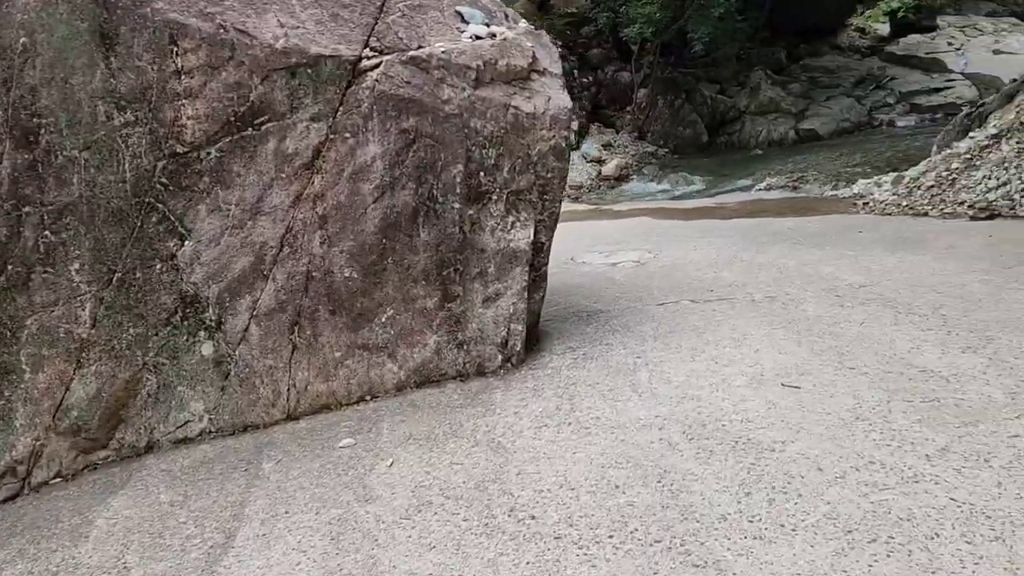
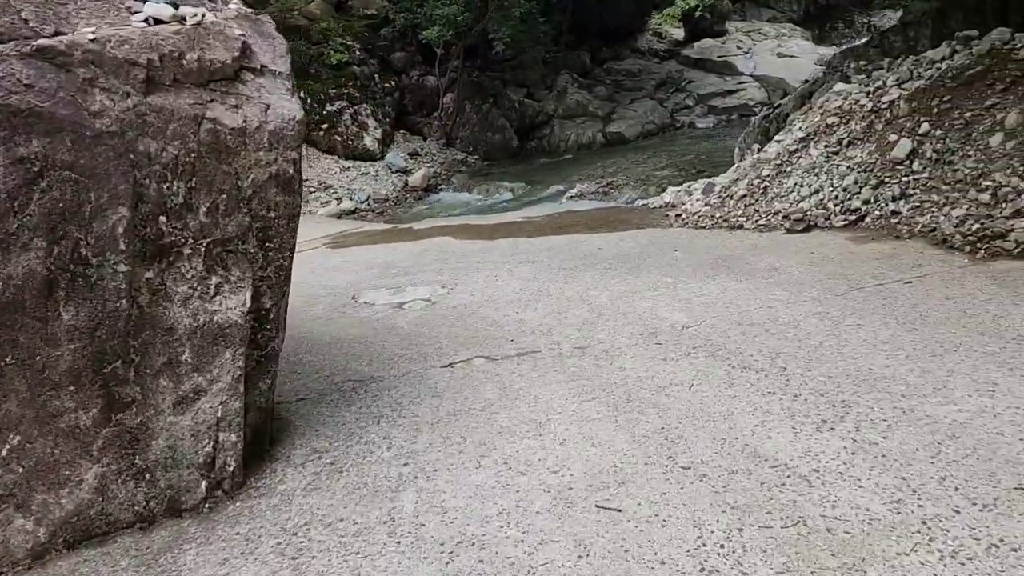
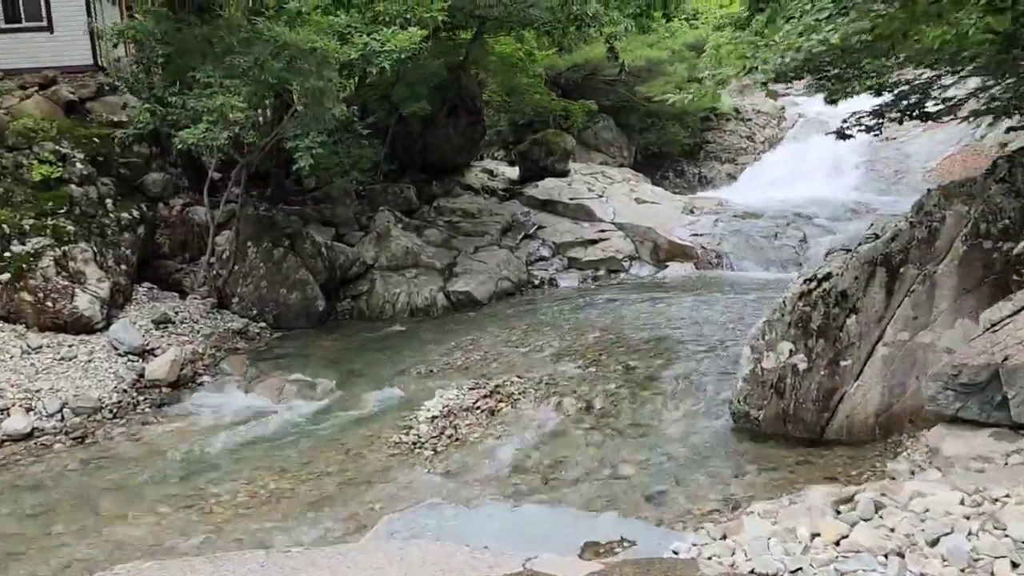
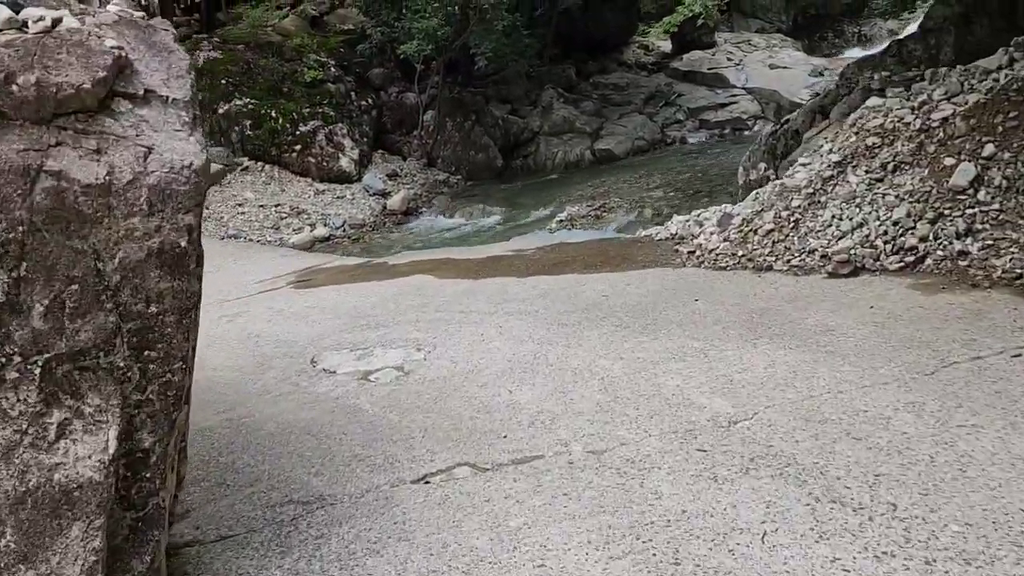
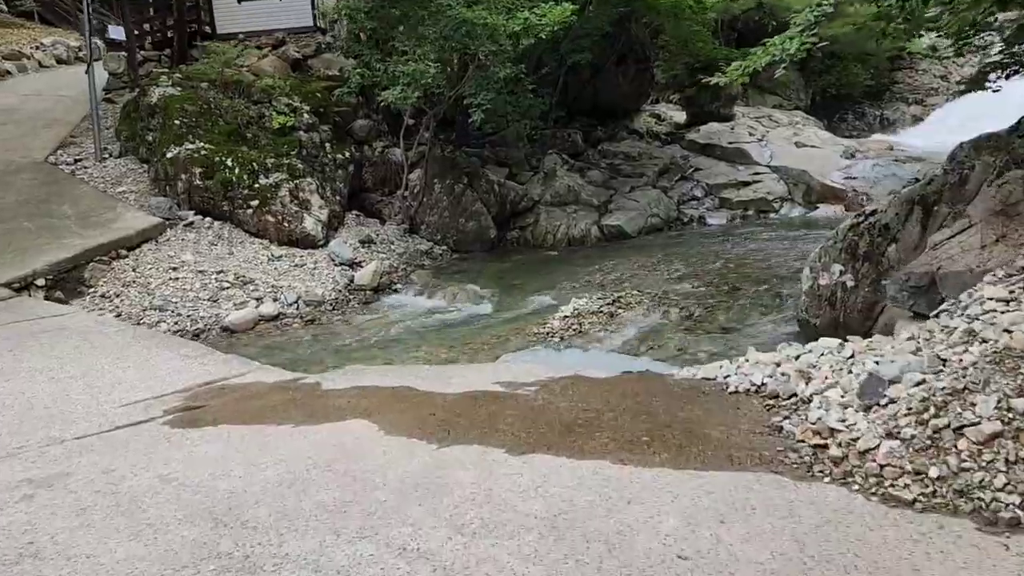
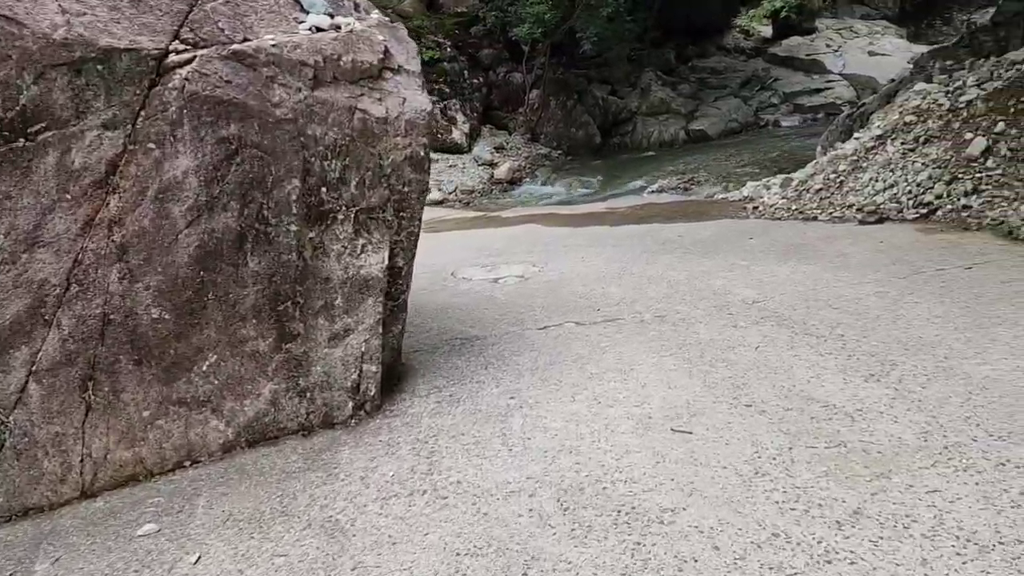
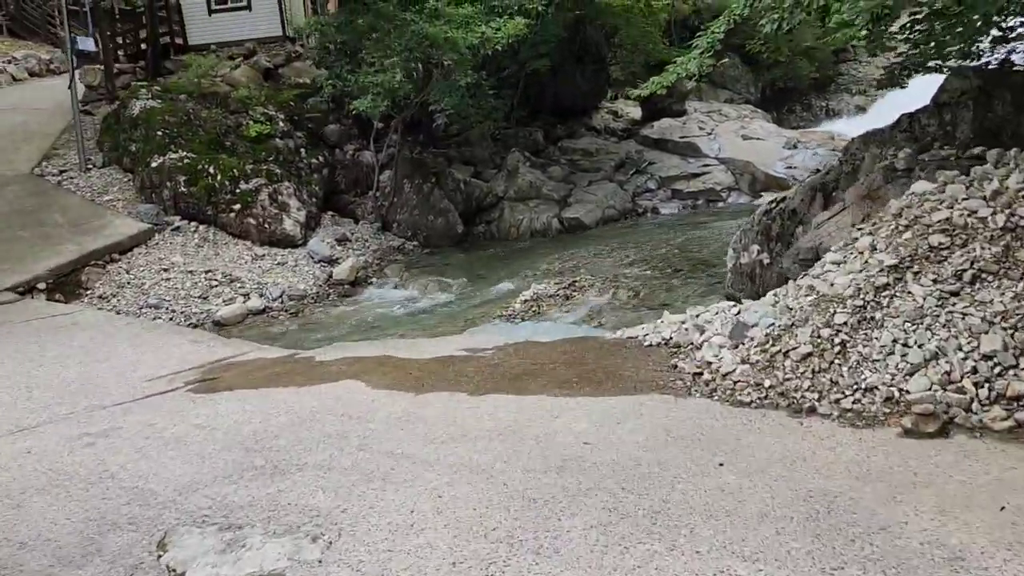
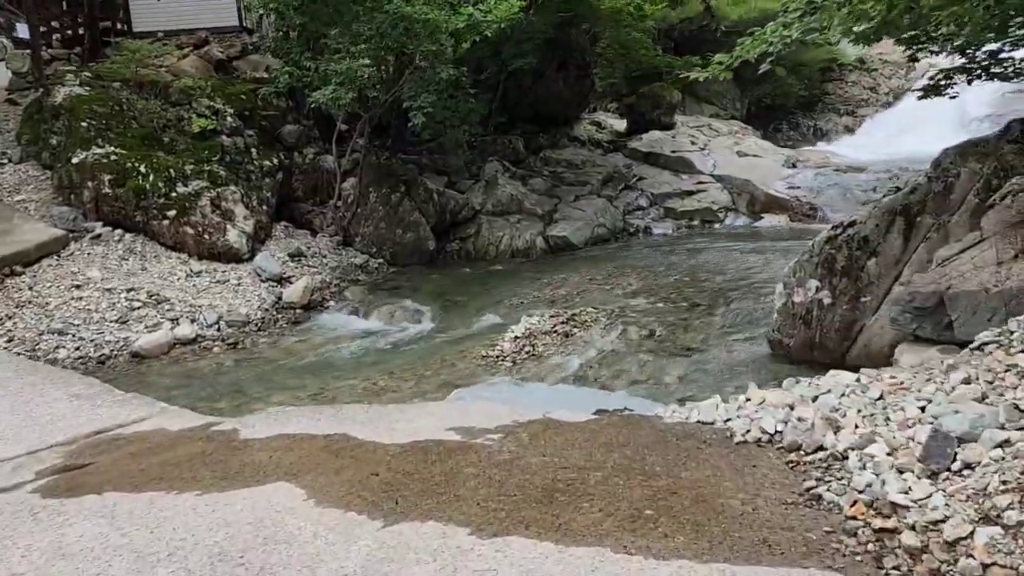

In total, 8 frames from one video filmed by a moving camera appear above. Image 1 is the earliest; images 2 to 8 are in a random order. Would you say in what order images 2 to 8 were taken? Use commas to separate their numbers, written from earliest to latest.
6, 2, 4, 7, 5, 8, 3
